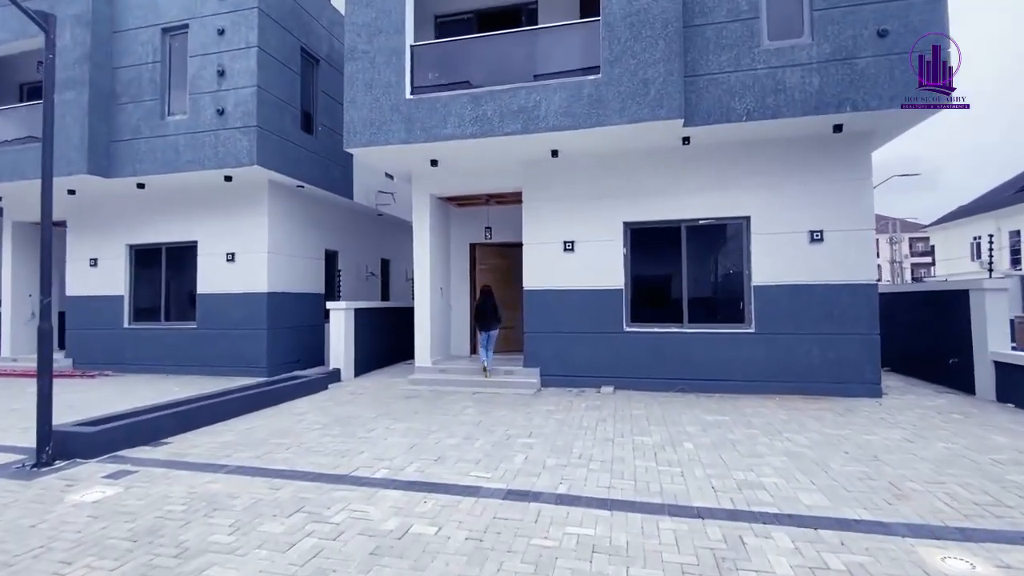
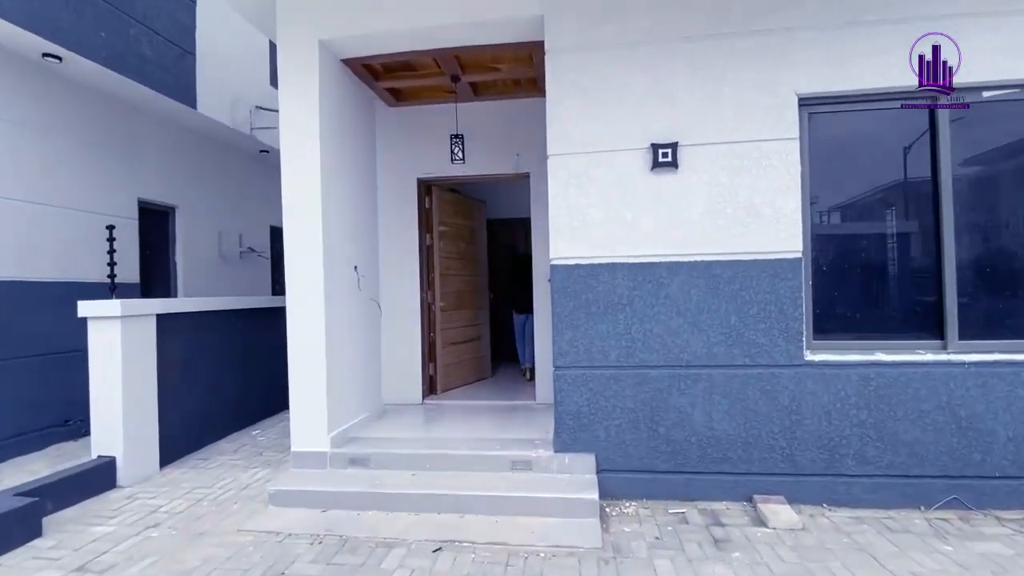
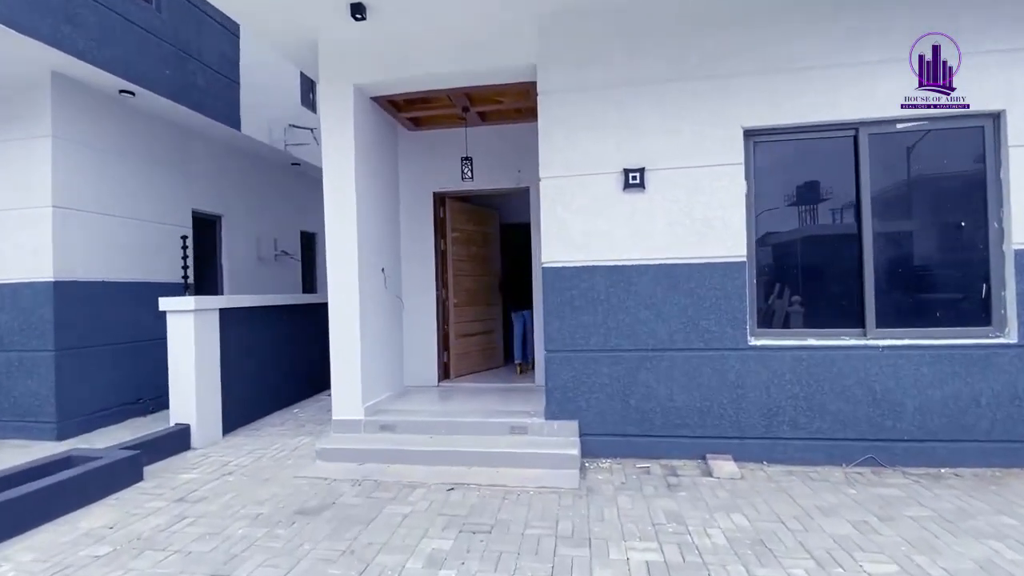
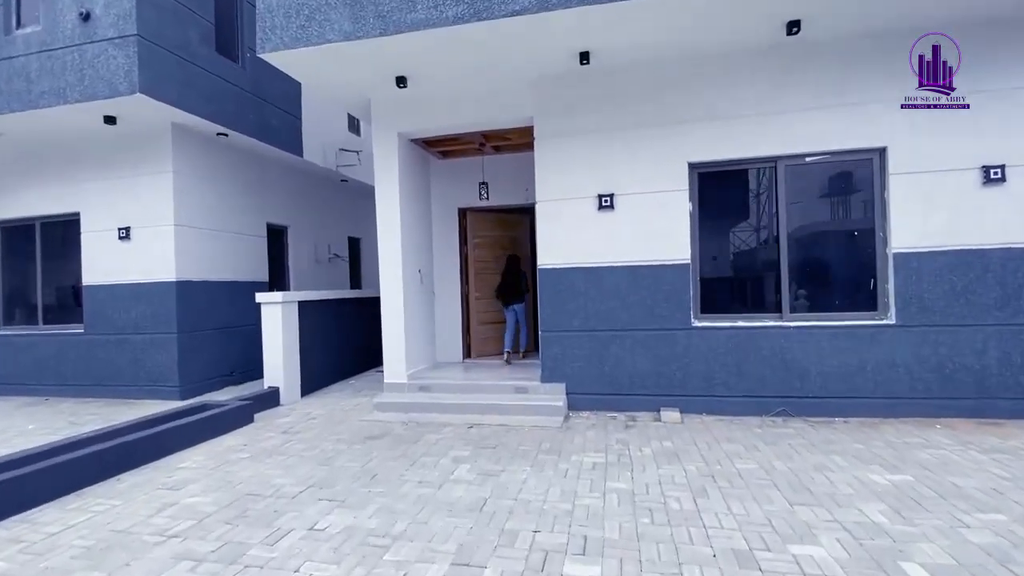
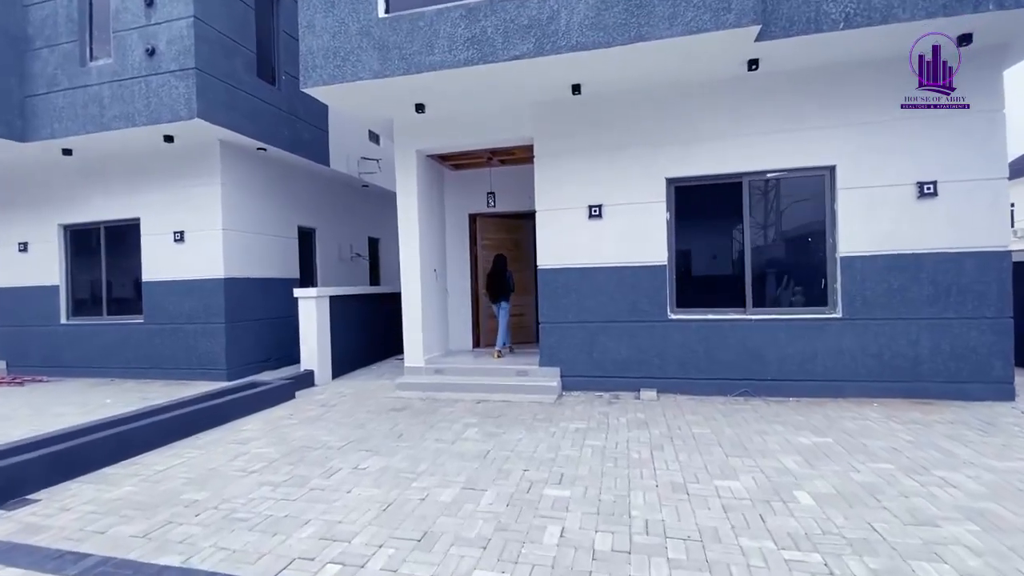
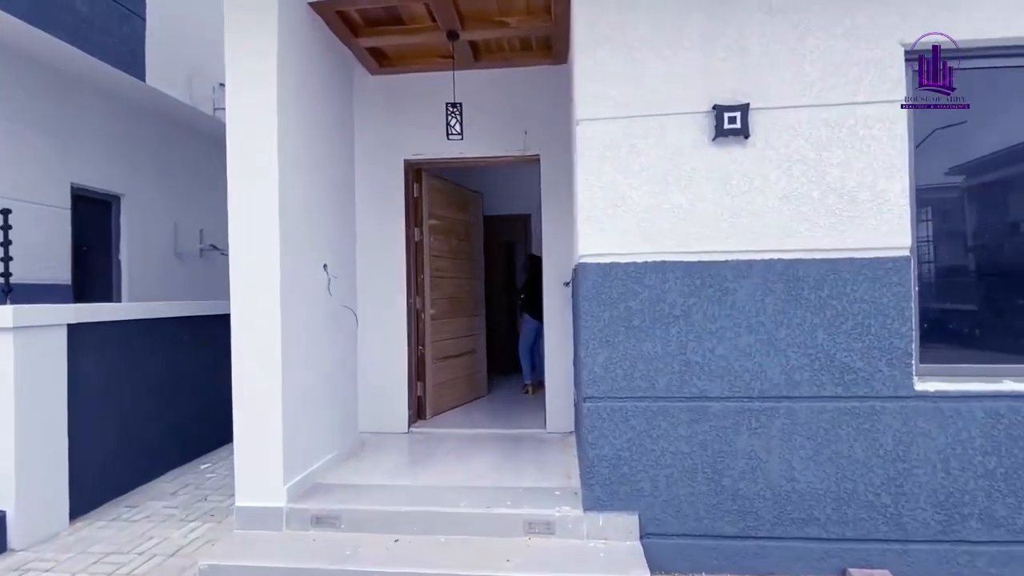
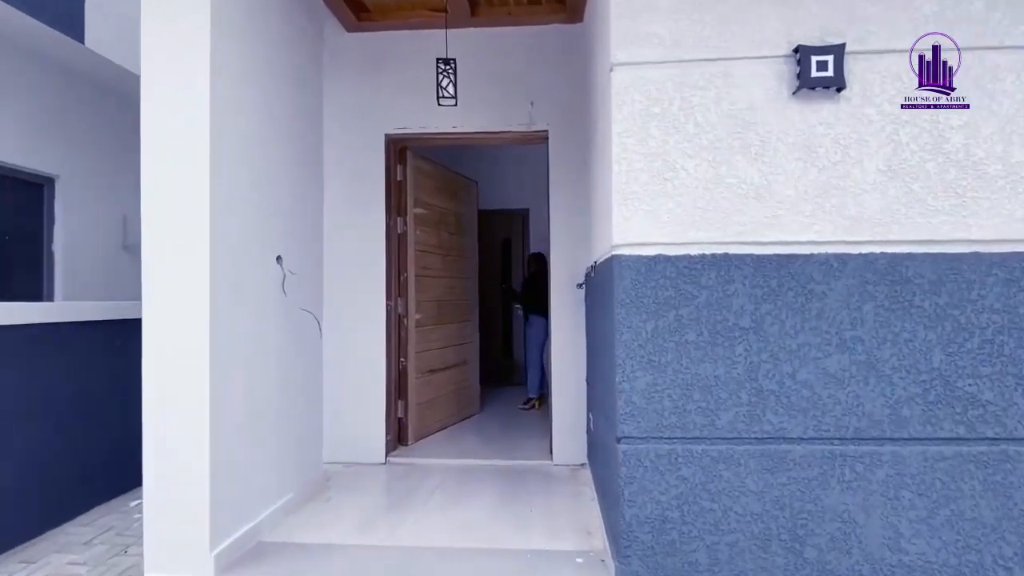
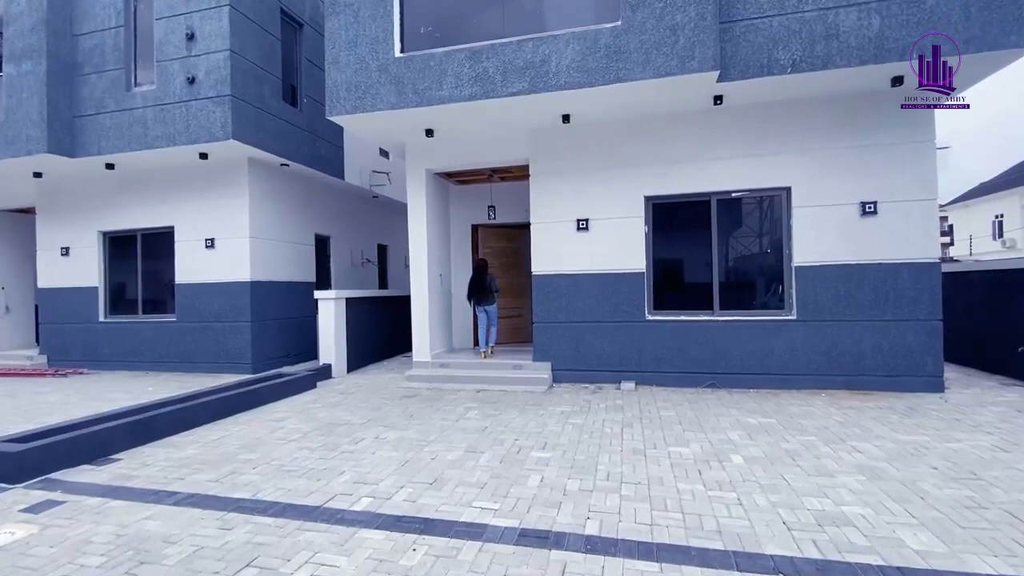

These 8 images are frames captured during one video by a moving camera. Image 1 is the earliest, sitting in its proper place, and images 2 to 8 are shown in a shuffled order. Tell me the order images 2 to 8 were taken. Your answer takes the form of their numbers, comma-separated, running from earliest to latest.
8, 5, 4, 3, 2, 6, 7
